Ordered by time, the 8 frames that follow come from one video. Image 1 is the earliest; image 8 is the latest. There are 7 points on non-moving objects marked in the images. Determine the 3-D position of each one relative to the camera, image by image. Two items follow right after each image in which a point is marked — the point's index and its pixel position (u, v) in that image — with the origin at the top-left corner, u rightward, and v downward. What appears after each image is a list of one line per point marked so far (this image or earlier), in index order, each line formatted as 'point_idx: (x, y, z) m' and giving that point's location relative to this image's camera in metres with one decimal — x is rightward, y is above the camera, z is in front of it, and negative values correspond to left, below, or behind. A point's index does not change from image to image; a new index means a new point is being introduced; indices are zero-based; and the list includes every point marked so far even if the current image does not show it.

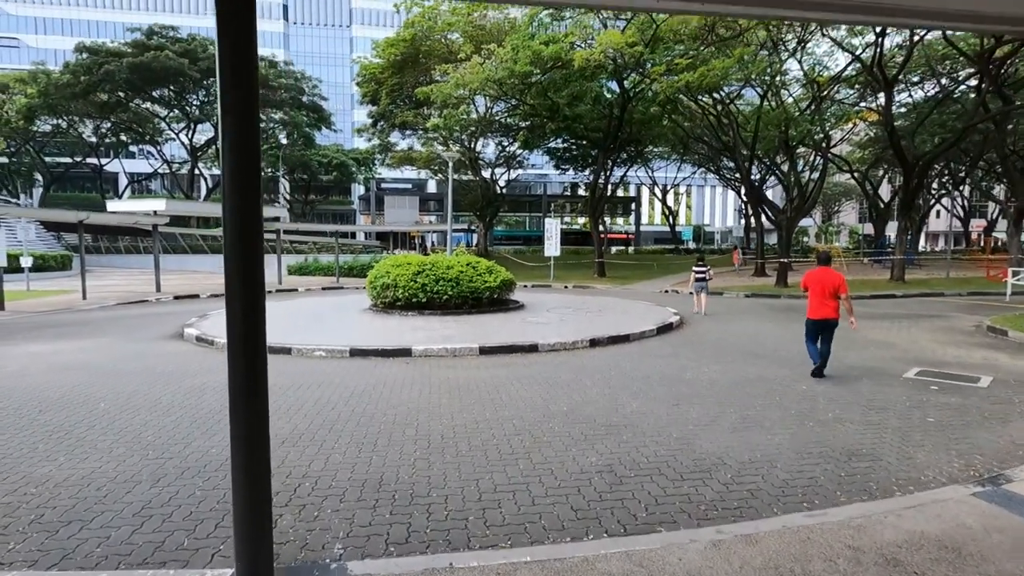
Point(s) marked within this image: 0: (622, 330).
0: (+1.9, -0.7, +9.2) m
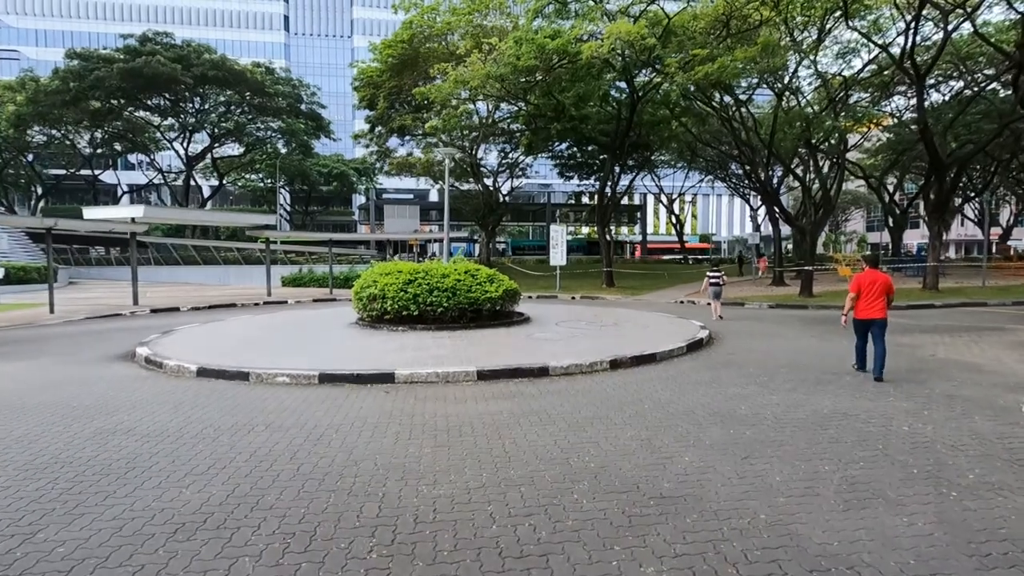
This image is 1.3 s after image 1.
0: (+2.0, -0.9, +7.8) m
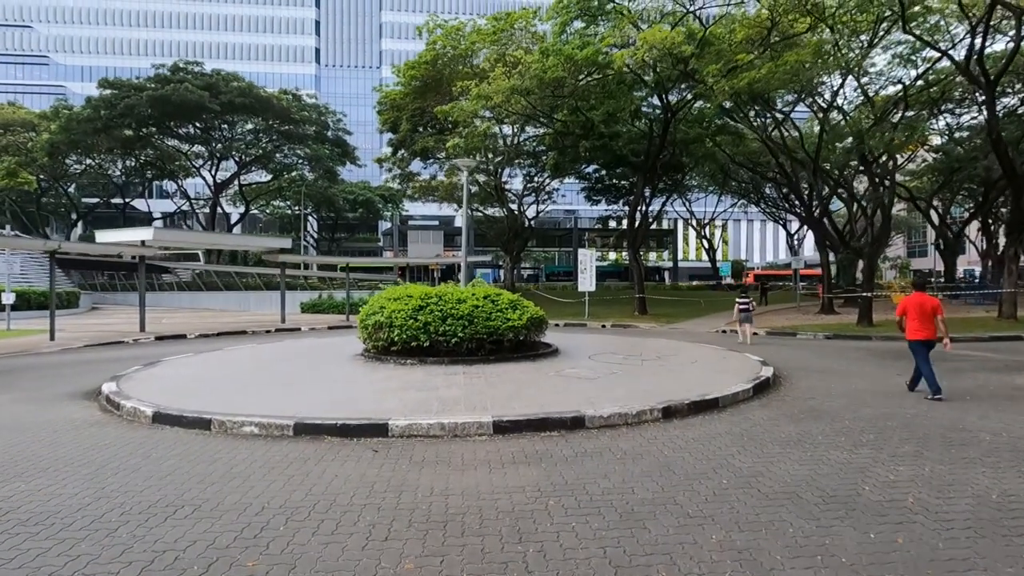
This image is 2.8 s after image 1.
0: (+2.3, -1.2, +6.4) m
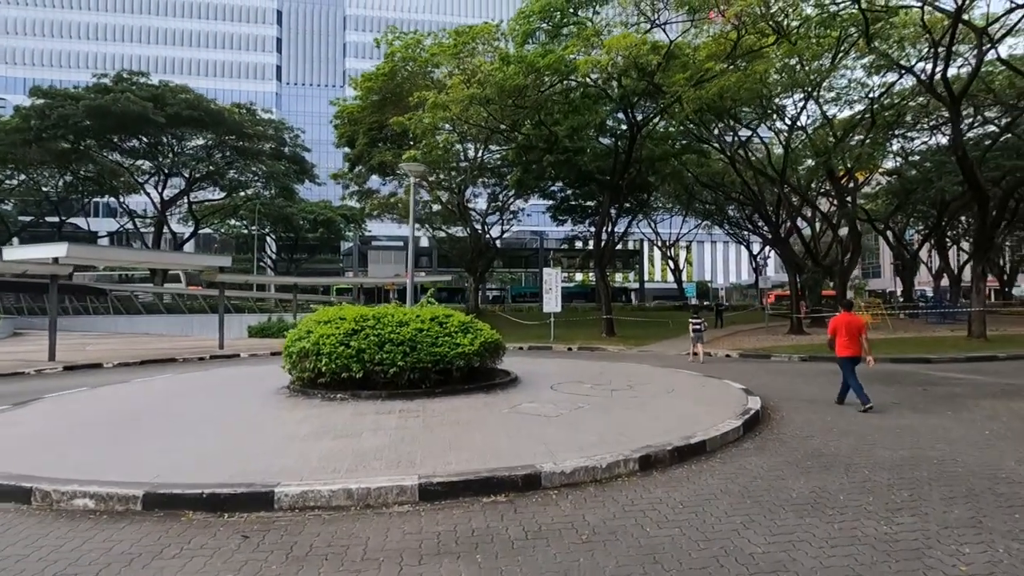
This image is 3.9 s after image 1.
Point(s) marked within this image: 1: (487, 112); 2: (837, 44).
0: (+1.8, -1.4, +5.3) m
1: (-0.9, +6.2, +19.1) m
2: (+10.4, +7.7, +17.2) m
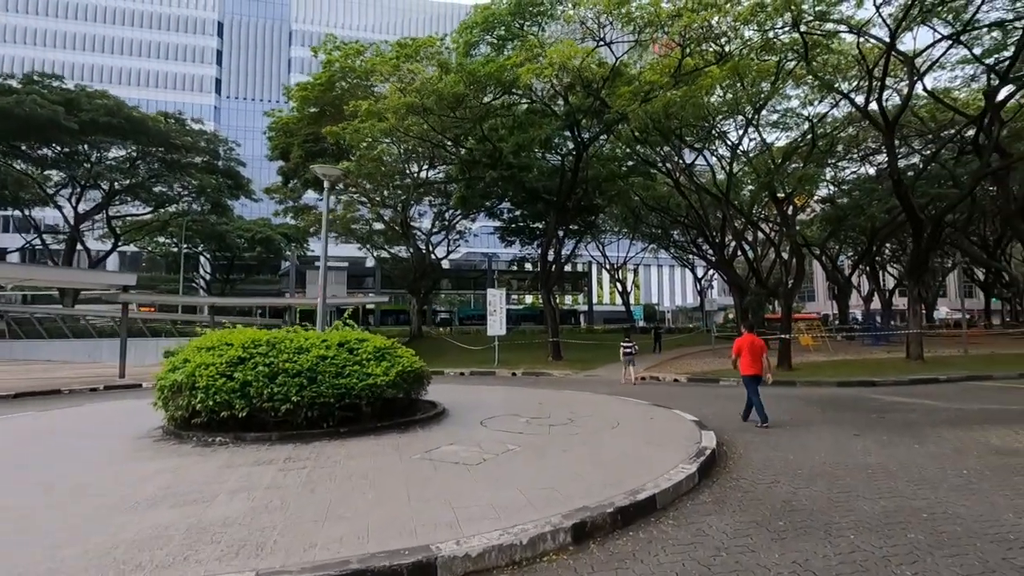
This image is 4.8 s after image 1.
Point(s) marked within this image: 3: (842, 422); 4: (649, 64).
0: (+1.0, -1.5, +4.3) m
1: (-2.8, +5.5, +18.1) m
2: (+8.5, +7.0, +17.3) m
3: (+4.8, -2.0, +7.8) m
4: (+4.4, +7.2, +17.2) m
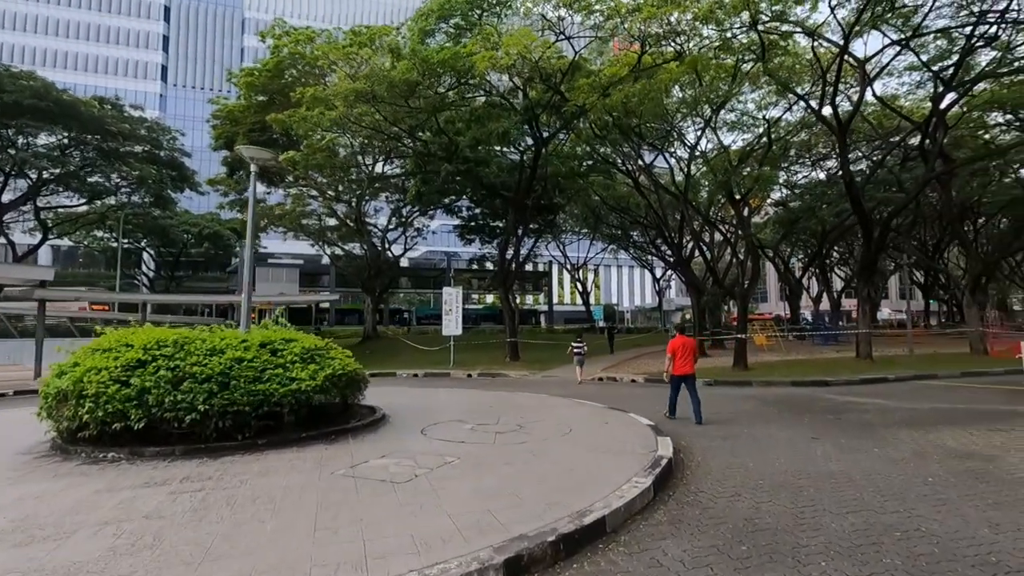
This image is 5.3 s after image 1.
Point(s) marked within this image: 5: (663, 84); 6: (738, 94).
0: (+0.5, -1.5, +3.8) m
1: (-4.2, +5.6, +17.3) m
2: (+7.2, +7.0, +17.3) m
3: (+4.1, -1.9, +7.6) m
4: (+3.1, +7.3, +16.9) m
5: (+4.7, +6.0, +16.1) m
6: (+8.0, +6.8, +19.0) m
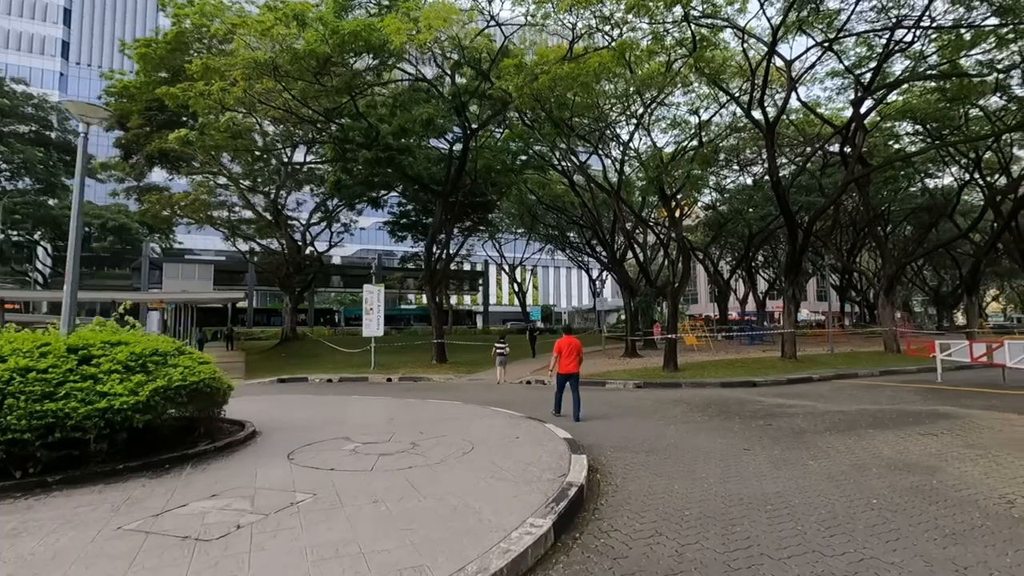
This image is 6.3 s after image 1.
0: (-0.3, -1.4, +2.8) m
1: (-6.5, +5.6, +15.8) m
2: (+4.9, +7.1, +17.0) m
3: (+2.8, -1.9, +7.0) m
4: (+0.9, +7.3, +16.2) m
5: (+2.5, +6.0, +15.5) m
6: (+5.5, +6.8, +18.7) m
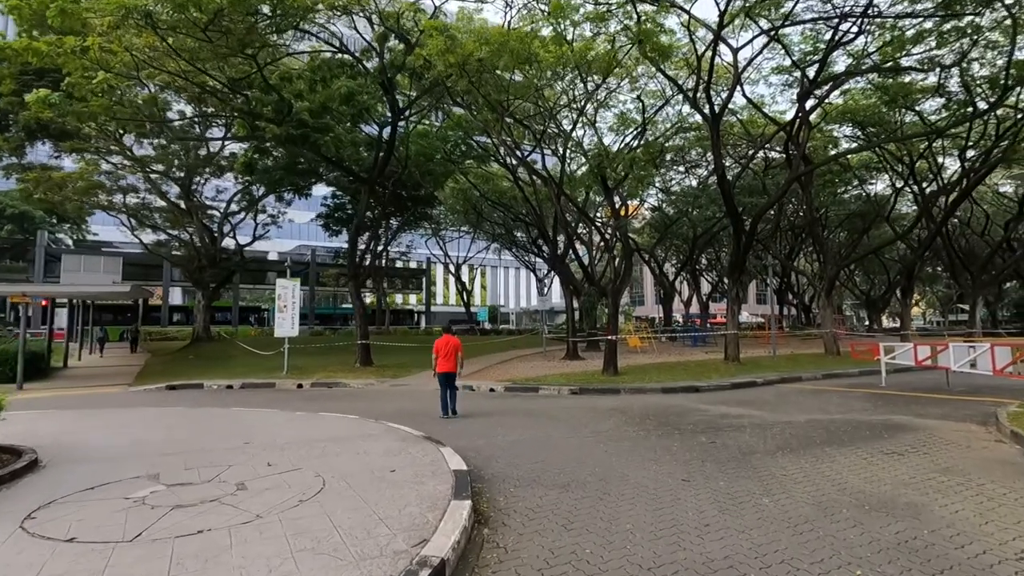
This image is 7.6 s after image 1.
0: (-1.0, -1.3, +1.4) m
1: (-8.3, +5.8, +13.7) m
2: (+2.9, +7.1, +16.0) m
3: (+1.7, -1.8, +5.8) m
4: (-1.0, +7.4, +14.8) m
5: (+0.7, +6.1, +14.3) m
6: (+3.4, +6.8, +17.7) m
